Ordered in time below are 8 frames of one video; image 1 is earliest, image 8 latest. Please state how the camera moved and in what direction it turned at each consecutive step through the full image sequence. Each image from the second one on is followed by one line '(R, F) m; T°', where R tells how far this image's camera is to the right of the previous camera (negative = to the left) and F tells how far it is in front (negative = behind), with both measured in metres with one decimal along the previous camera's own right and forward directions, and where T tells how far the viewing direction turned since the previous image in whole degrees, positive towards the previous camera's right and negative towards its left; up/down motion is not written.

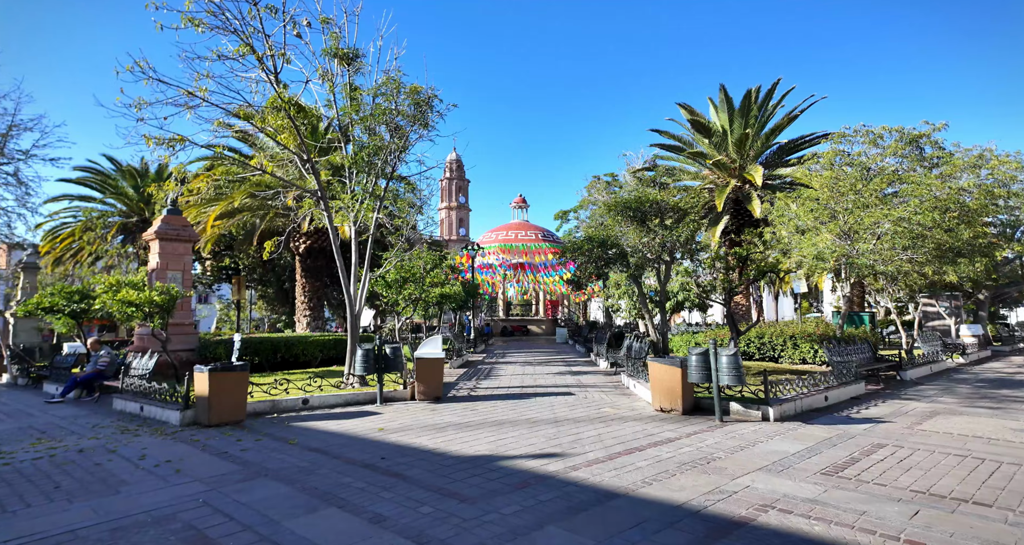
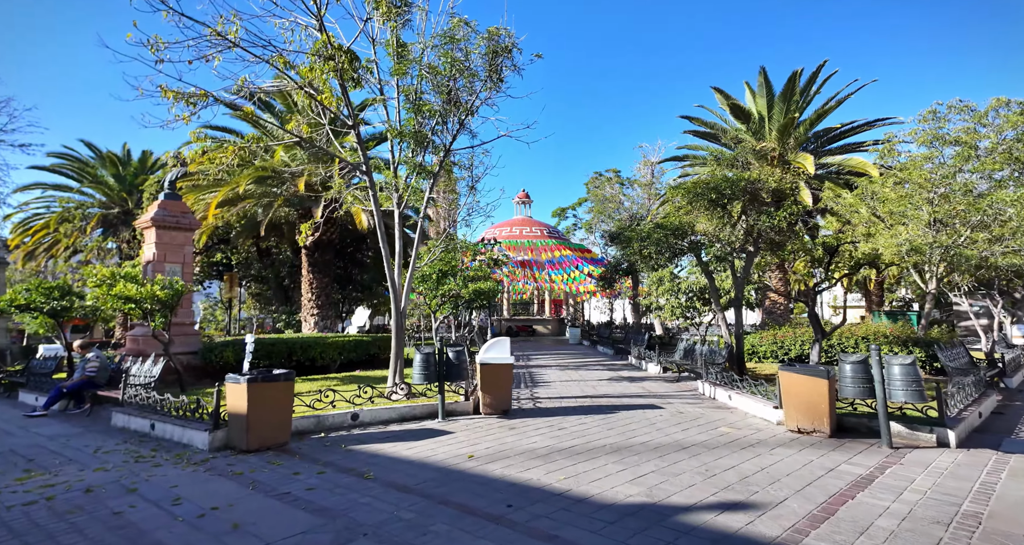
(-1.5, +1.6) m; +2°
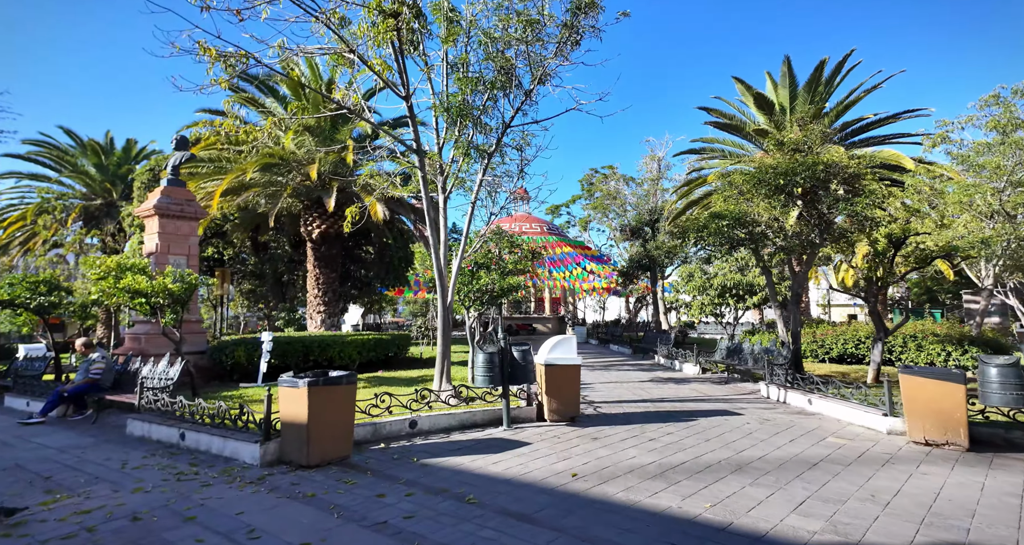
(-1.2, +0.9) m; +2°
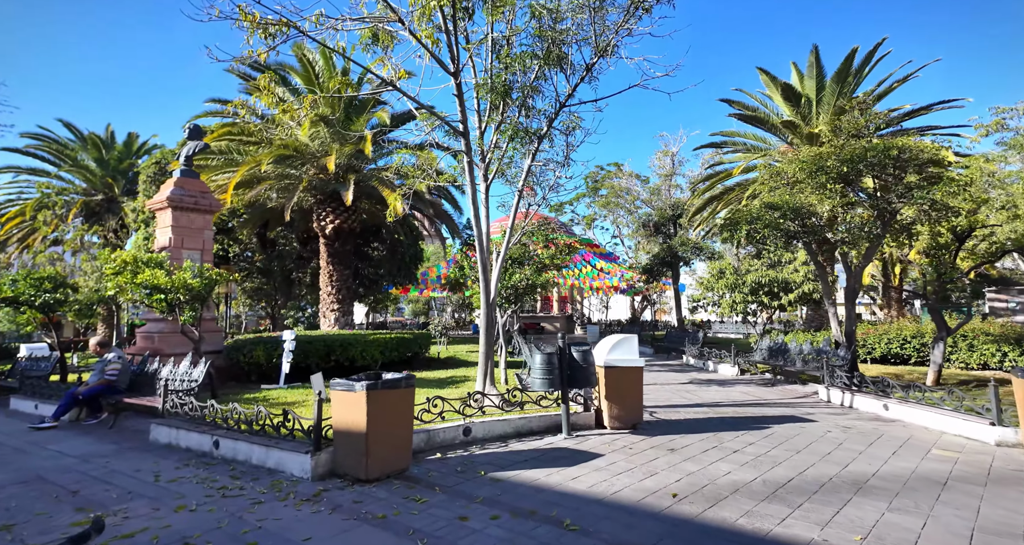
(-0.7, +0.6) m; 0°
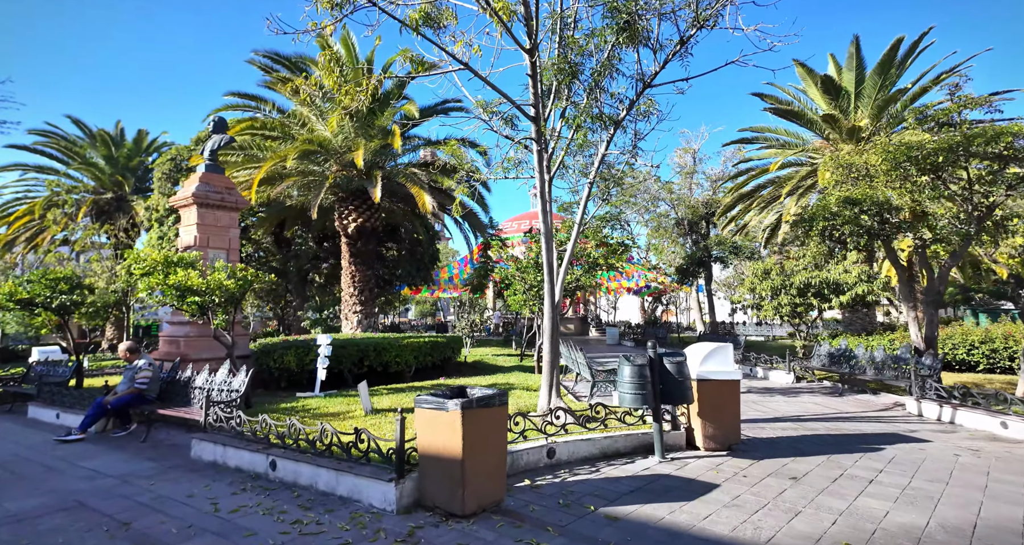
(-0.9, +0.7) m; 0°
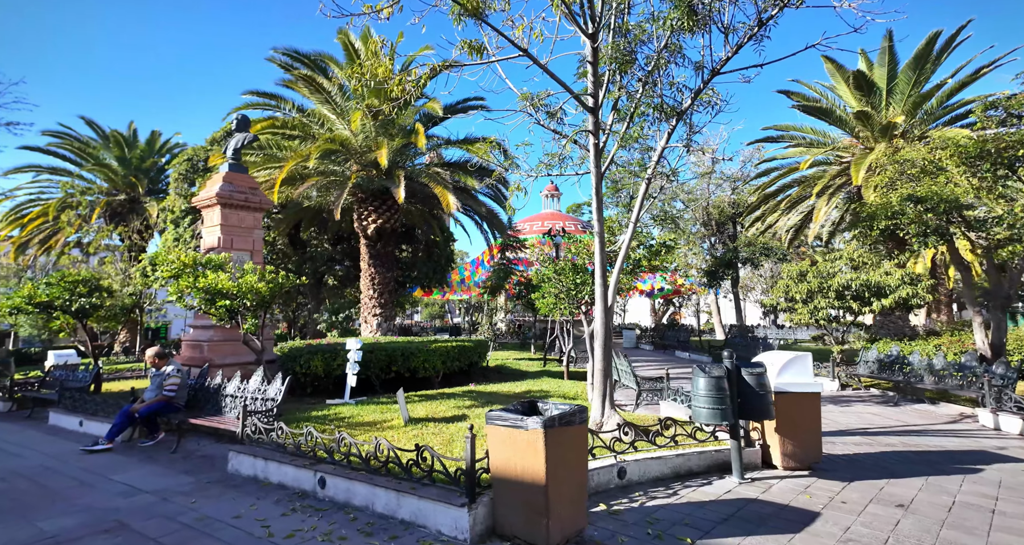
(-0.6, +0.4) m; -1°
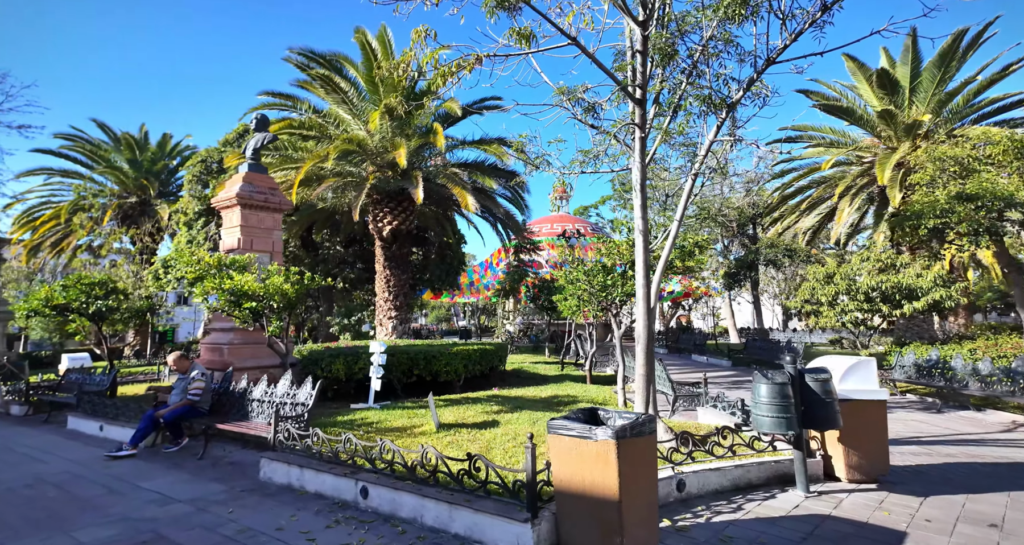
(-0.4, +0.2) m; 0°
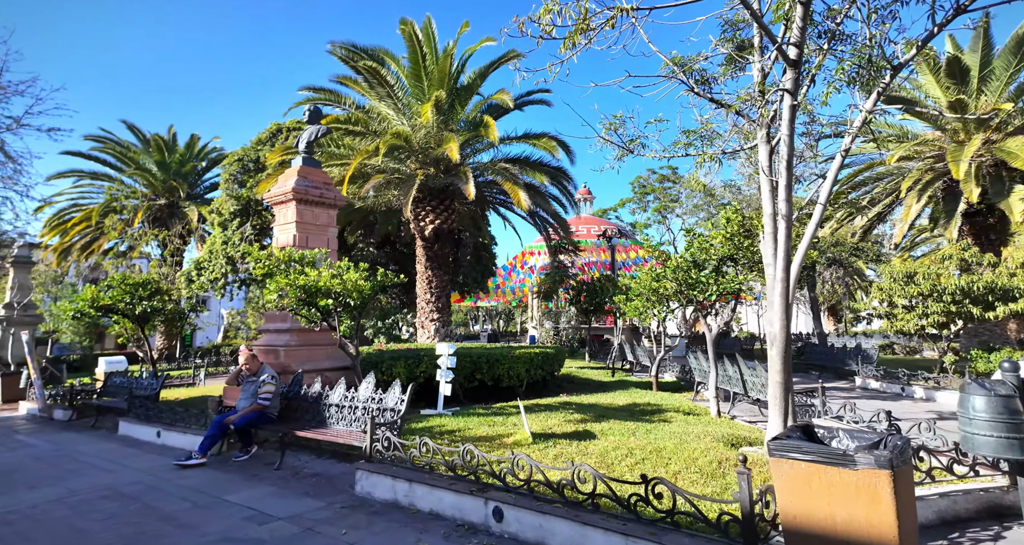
(-1.1, +0.7) m; -1°
